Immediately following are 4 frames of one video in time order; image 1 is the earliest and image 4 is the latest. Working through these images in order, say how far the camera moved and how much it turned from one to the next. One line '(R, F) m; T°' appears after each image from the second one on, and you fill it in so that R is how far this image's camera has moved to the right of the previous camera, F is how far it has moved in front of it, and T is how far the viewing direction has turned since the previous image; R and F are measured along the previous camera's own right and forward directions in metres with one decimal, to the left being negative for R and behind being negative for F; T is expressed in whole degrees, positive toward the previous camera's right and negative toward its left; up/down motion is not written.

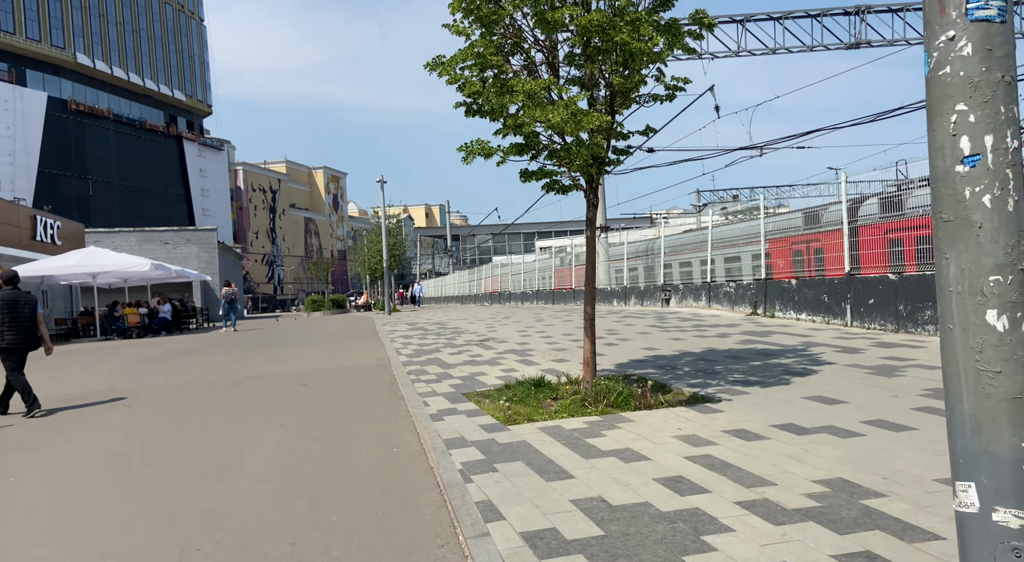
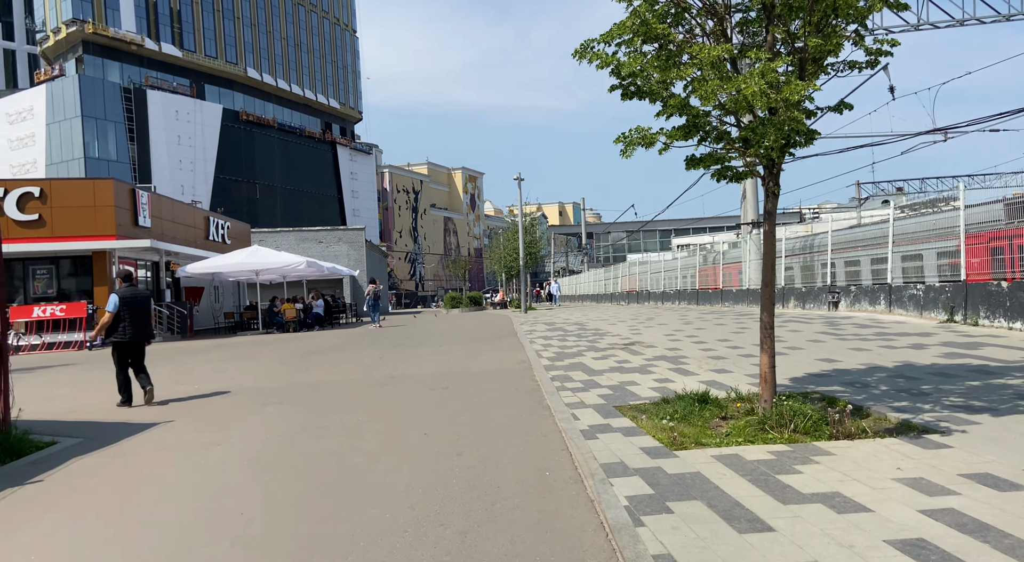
(-0.3, +0.8) m; -11°
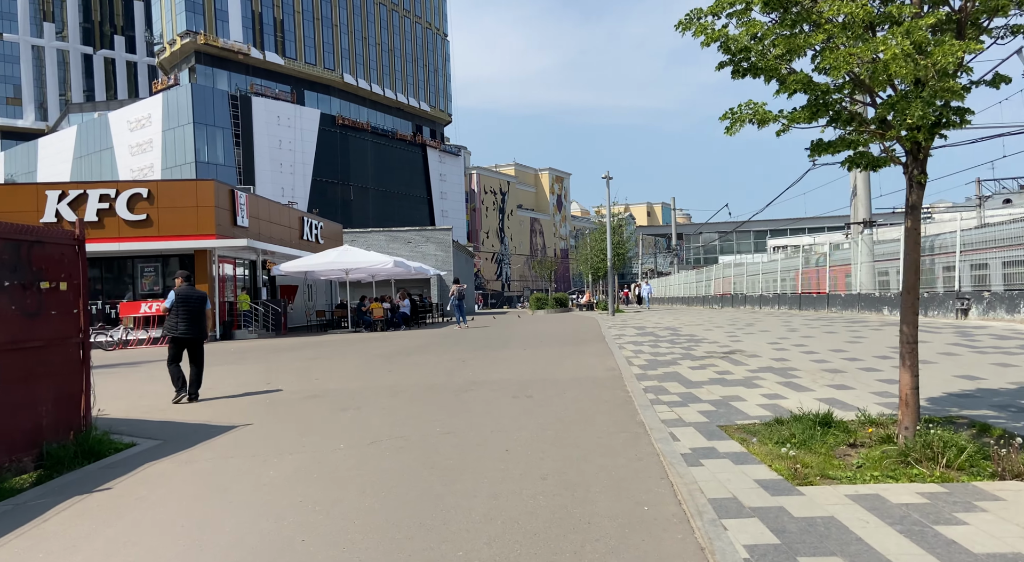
(-0.1, +0.7) m; -7°
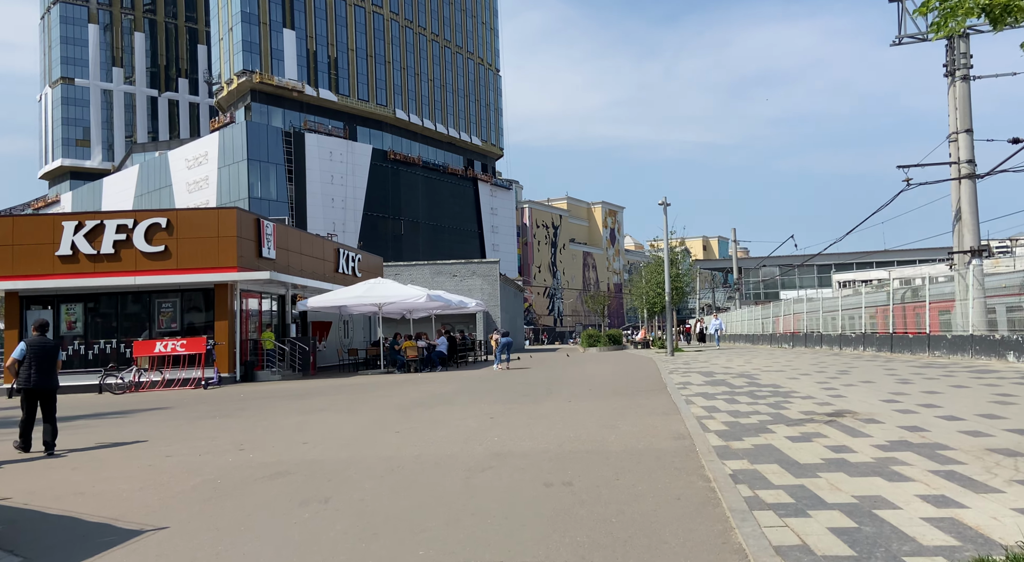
(+0.2, +2.5) m; -4°
